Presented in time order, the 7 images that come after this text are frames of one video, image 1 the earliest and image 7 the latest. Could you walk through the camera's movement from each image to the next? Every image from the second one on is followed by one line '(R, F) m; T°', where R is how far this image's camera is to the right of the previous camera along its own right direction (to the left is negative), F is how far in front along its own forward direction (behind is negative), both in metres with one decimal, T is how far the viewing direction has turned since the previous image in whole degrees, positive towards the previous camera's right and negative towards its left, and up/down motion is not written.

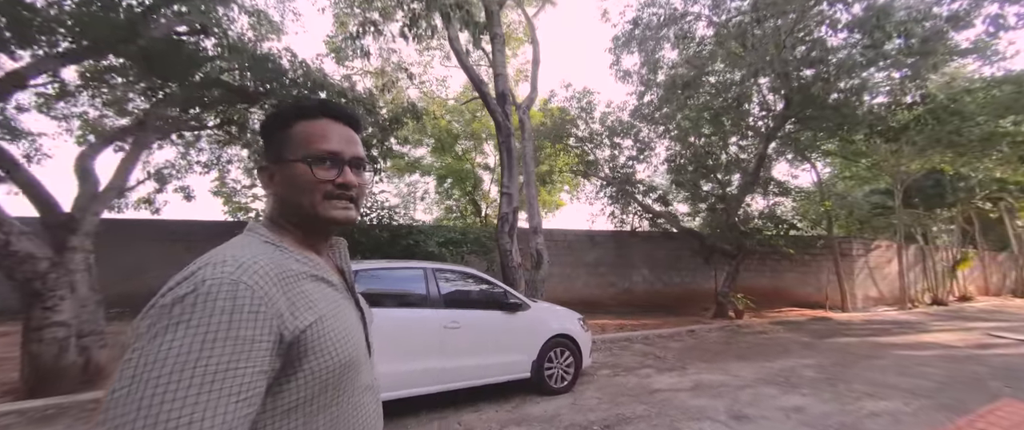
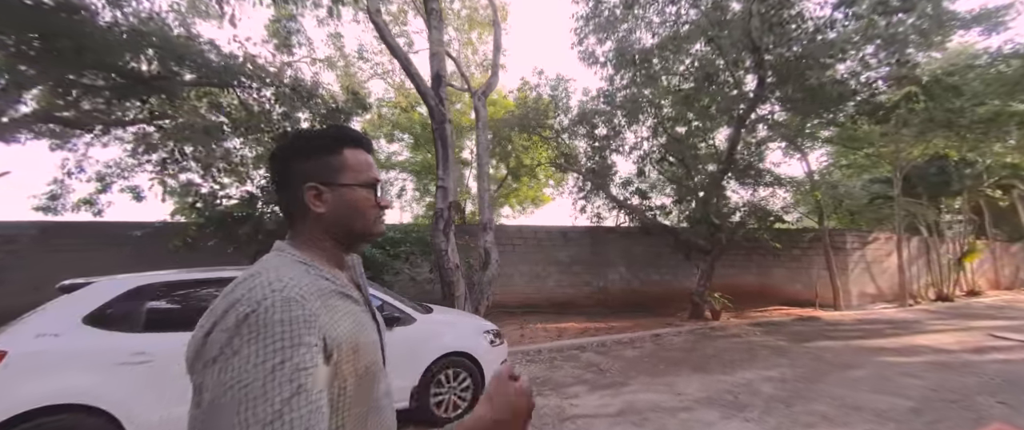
(+0.9, +0.5) m; -1°
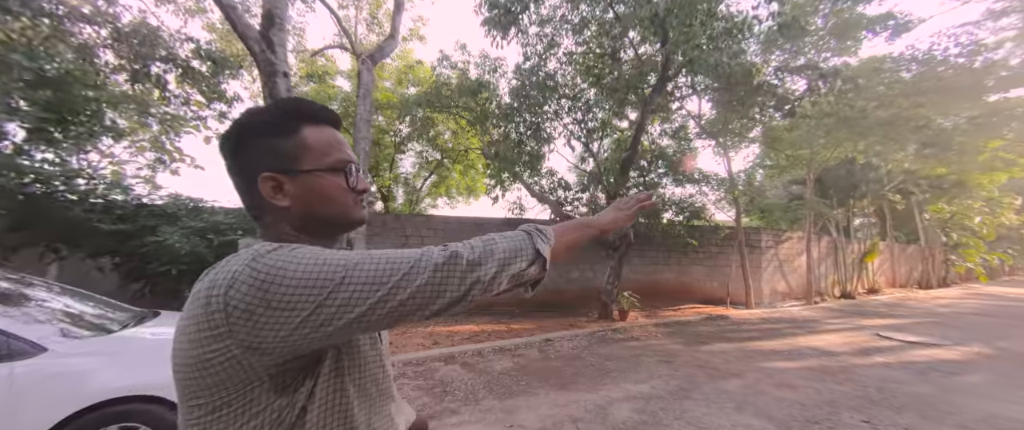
(+1.1, +0.7) m; +6°
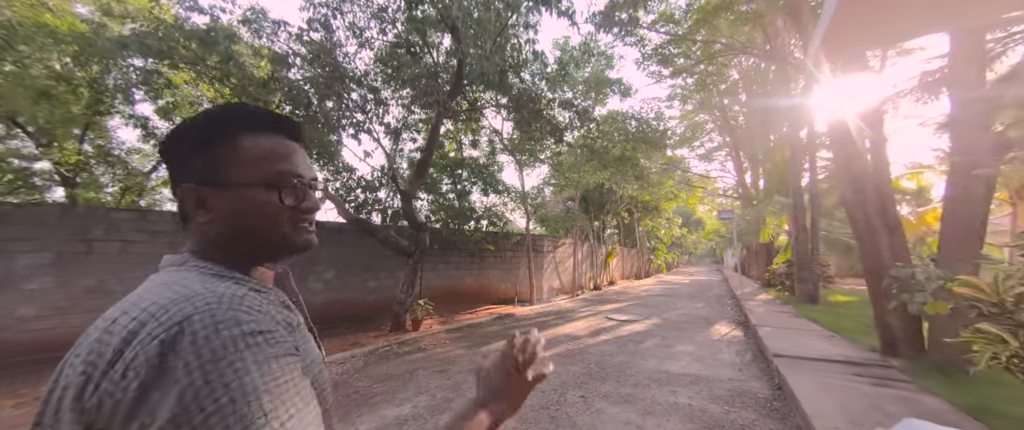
(+0.2, +0.1) m; +31°
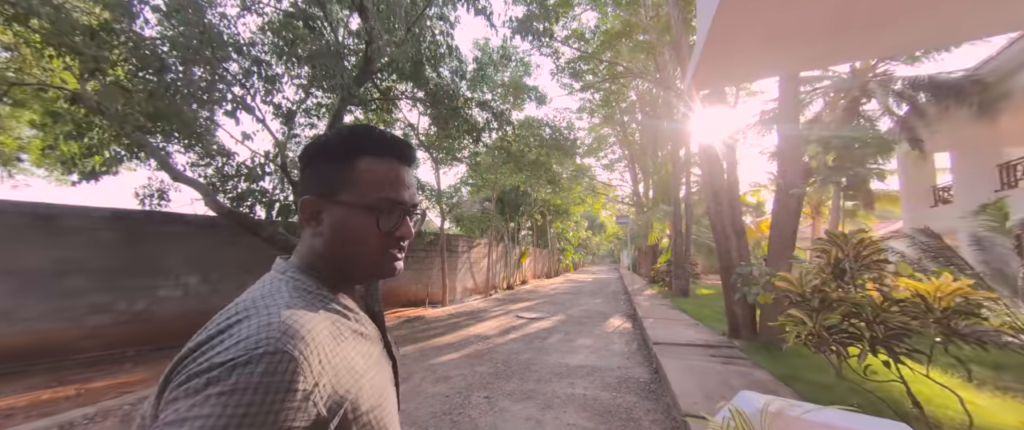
(-0.3, +0.1) m; +16°
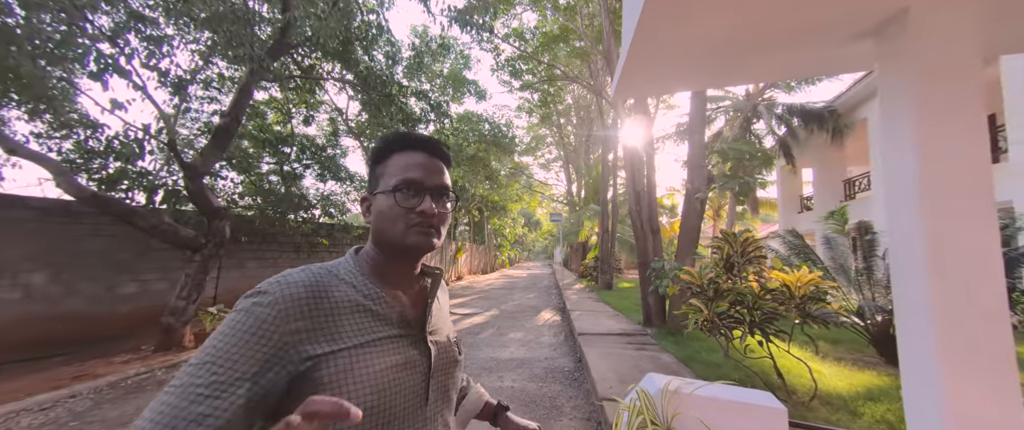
(-0.2, 0.0) m; +12°
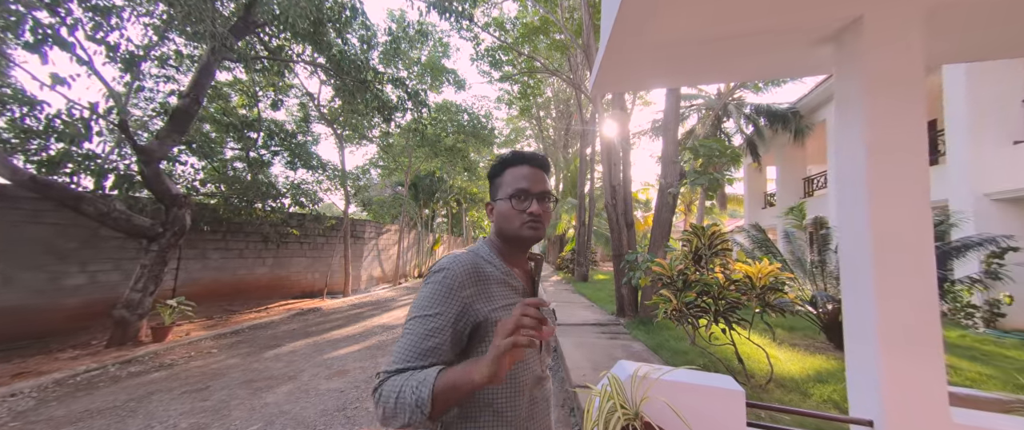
(-0.1, 0.0) m; +4°
